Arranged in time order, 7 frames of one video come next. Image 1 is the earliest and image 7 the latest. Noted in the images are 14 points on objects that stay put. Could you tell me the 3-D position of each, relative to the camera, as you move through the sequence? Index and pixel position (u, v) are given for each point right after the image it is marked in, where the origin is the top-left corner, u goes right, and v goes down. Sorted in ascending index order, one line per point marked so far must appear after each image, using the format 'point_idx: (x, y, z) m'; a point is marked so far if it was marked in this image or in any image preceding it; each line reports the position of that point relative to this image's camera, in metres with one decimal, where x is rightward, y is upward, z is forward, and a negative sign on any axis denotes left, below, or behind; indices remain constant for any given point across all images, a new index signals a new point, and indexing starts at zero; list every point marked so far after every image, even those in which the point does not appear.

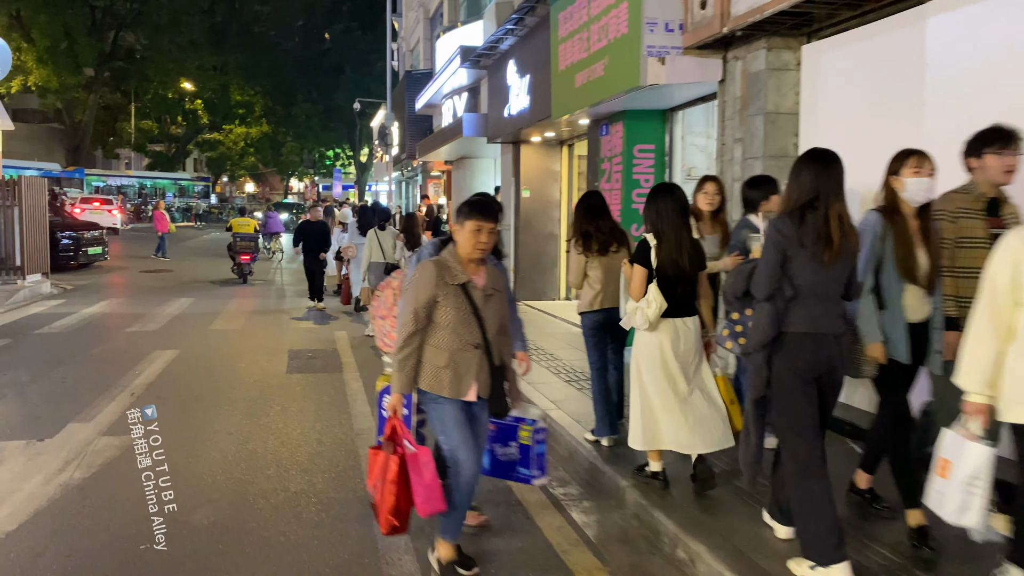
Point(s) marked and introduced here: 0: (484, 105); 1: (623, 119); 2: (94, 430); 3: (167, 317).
0: (-0.5, +3.4, +14.8) m
1: (+1.3, +1.9, +9.2) m
2: (-3.2, -1.1, +6.2) m
3: (-5.6, -0.4, +13.2) m
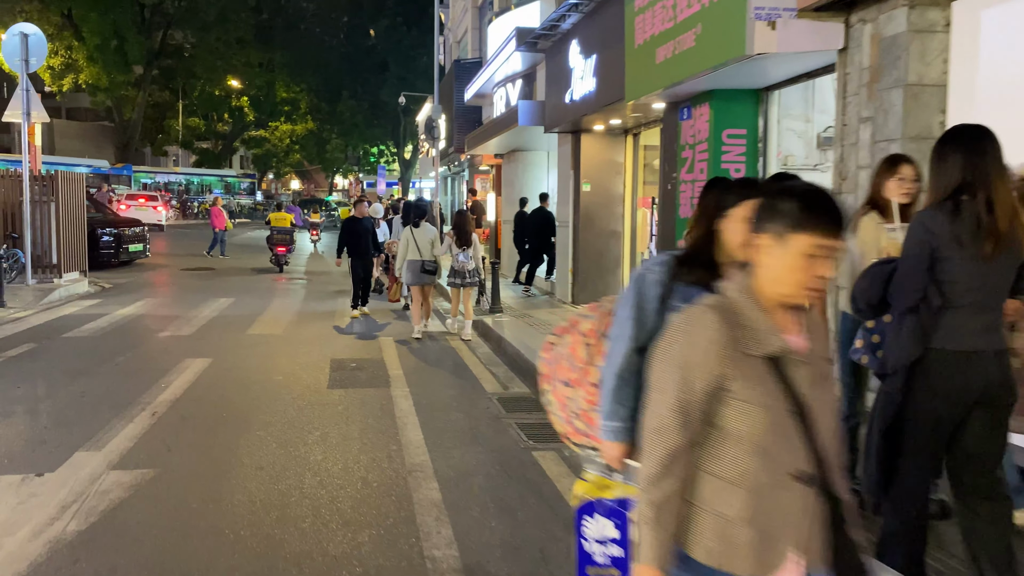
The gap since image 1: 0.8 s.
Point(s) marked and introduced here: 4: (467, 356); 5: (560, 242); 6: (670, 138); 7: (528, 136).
0: (+0.5, +3.3, +13.7) m
1: (+2.0, +1.9, +8.1) m
2: (-2.7, -1.1, +5.3) m
3: (-4.7, -0.5, +12.4) m
4: (-0.5, -0.8, +9.4) m
5: (+0.8, +0.8, +13.4) m
6: (+1.8, +1.7, +8.9) m
7: (+0.3, +2.9, +15.5) m
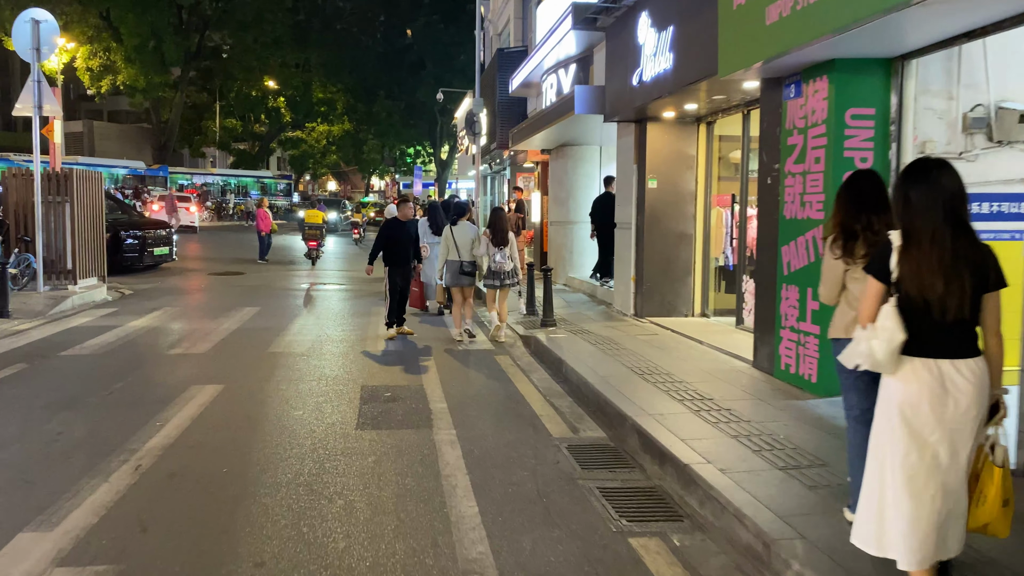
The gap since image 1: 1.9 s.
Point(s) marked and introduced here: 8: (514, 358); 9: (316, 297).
0: (+1.3, +3.2, +12.2) m
1: (+2.5, +1.7, +6.5) m
2: (-2.2, -1.3, +3.9) m
3: (-3.9, -0.6, +11.1) m
4: (+0.1, -0.9, +7.9) m
5: (+1.6, +0.6, +11.9) m
6: (+2.4, +1.5, +7.4) m
7: (+1.2, +2.8, +14.0) m
8: (0.0, -0.8, +9.3) m
9: (-3.6, -0.2, +15.2) m
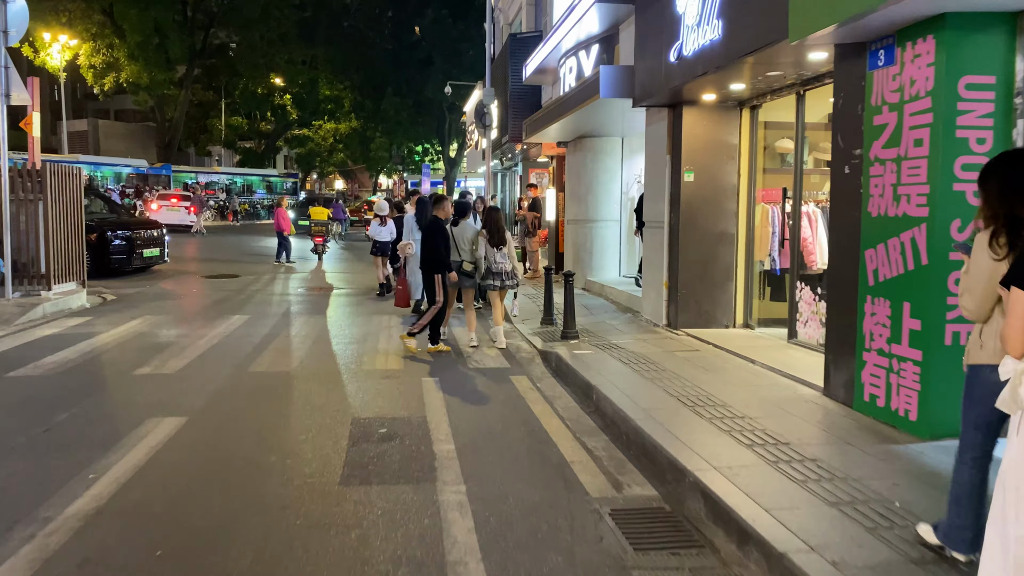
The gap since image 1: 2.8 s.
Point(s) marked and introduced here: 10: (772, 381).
0: (+1.5, +3.1, +10.9) m
1: (+2.7, +1.6, +5.2) m
2: (-2.1, -1.4, +2.6) m
3: (-3.7, -0.7, +9.8) m
4: (+0.3, -1.0, +6.6) m
5: (+1.8, +0.5, +10.5) m
6: (+2.5, +1.4, +6.0) m
7: (+1.4, +2.7, +12.7) m
8: (+0.2, -0.9, +8.0) m
9: (-3.4, -0.3, +13.9) m
10: (+2.2, -0.8, +6.8) m
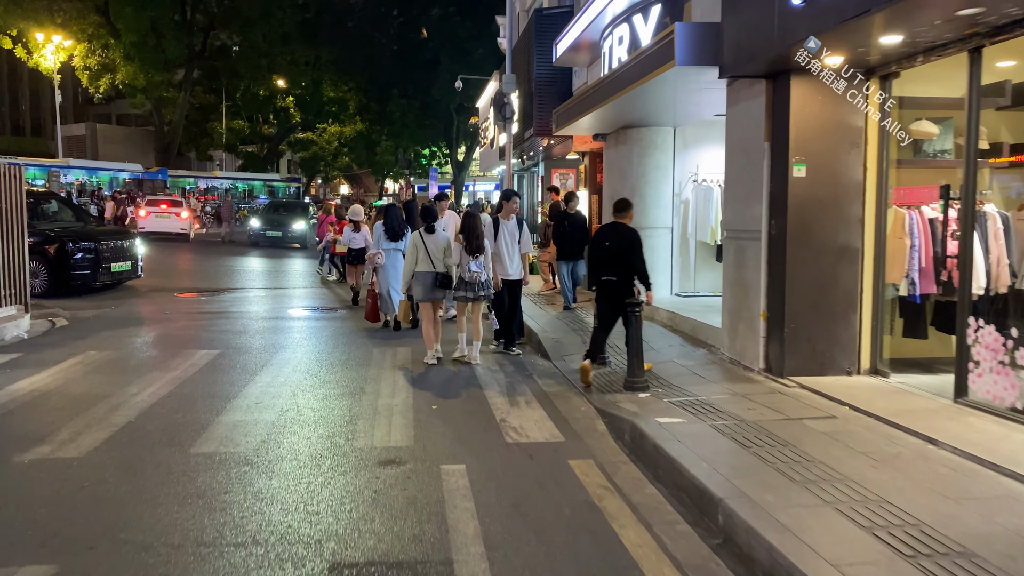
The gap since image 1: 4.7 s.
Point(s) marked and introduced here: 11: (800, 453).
0: (+1.9, +2.8, +8.3) m
1: (+3.1, +1.4, +2.6) m
2: (-1.7, -1.7, +0.1) m
3: (-3.3, -1.0, +7.3) m
4: (+0.7, -1.3, +4.1) m
5: (+2.2, +0.2, +8.0) m
6: (+2.9, +1.2, +3.5) m
7: (+1.9, +2.4, +10.1) m
8: (+0.6, -1.2, +5.4) m
9: (-2.9, -0.6, +11.4) m
10: (+2.6, -1.1, +4.3) m
11: (+1.8, -1.0, +5.1) m
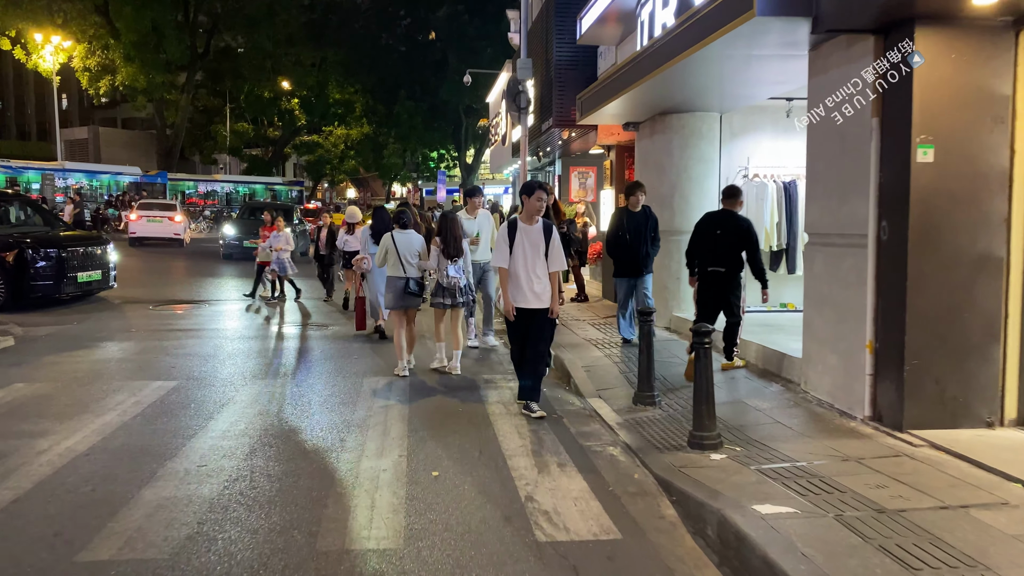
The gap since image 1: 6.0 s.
0: (+2.1, +2.6, +6.5) m
1: (+3.2, +1.2, +0.8) m
2: (-1.6, -1.8, -1.7) m
3: (-3.1, -1.2, +5.6) m
4: (+0.8, -1.4, +2.2) m
5: (+2.4, +0.1, +6.1) m
6: (+3.0, +1.0, +1.7) m
7: (+2.1, +2.2, +8.3) m
8: (+0.8, -1.3, +3.6) m
9: (-2.7, -0.8, +9.6) m
10: (+2.8, -1.2, +2.4) m
11: (+2.0, -1.2, +3.2) m
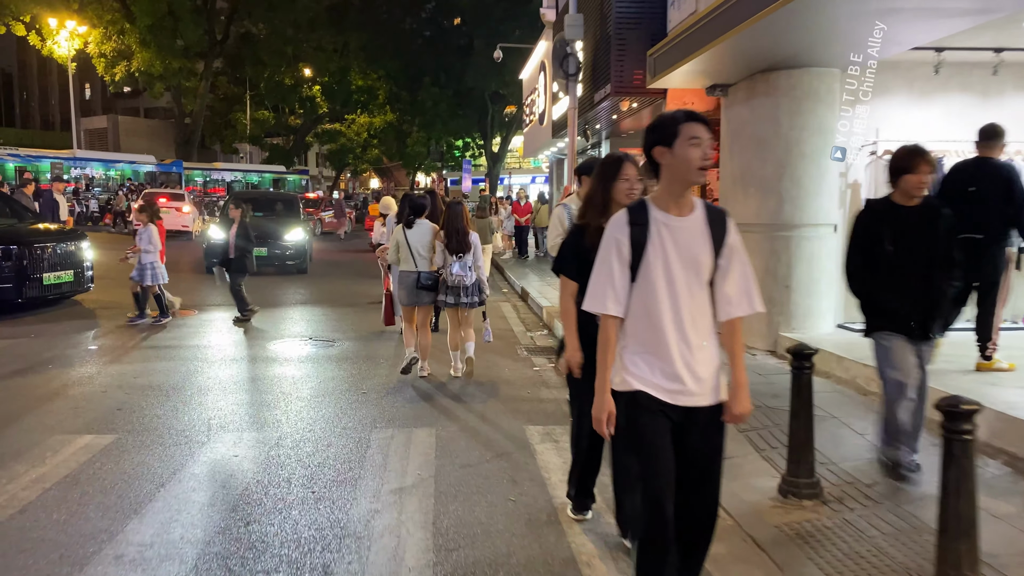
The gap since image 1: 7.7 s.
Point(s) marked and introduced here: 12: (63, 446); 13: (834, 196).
0: (+2.6, +2.5, +4.0) m
1: (+3.5, +1.0, -1.7) m
2: (-1.4, -2.0, -4.0) m
3: (-2.7, -1.3, +3.3) m
4: (+1.1, -1.7, -0.2) m
5: (+2.9, -0.1, +3.7) m
6: (+3.3, +0.8, -0.8) m
7: (+2.6, +2.1, +5.8) m
8: (+1.1, -1.5, +1.2) m
9: (-2.2, -0.9, +7.3) m
10: (+3.1, -1.4, 0.0) m
11: (+2.3, -1.4, +0.8) m
12: (-3.2, -1.1, +5.6) m
13: (+3.2, +0.9, +8.0) m
